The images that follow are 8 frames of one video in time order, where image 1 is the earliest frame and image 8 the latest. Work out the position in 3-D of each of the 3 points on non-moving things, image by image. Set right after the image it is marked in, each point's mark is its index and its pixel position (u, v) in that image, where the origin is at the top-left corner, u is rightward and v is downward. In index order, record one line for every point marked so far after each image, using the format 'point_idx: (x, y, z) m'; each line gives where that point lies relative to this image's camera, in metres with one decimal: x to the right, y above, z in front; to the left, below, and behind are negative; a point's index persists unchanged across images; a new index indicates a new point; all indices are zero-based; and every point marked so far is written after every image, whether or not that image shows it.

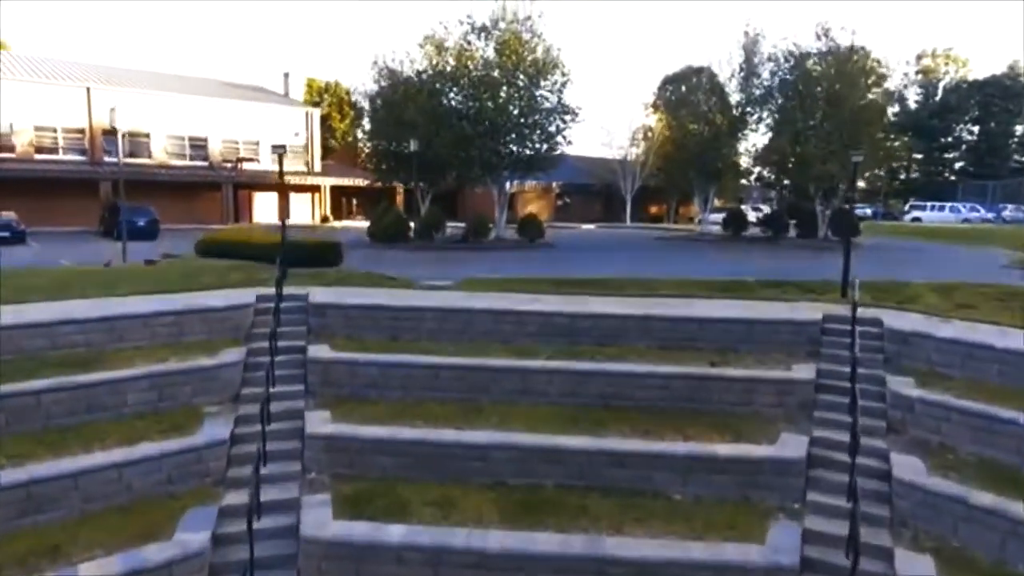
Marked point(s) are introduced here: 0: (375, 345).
0: (-2.1, -0.9, +9.8) m
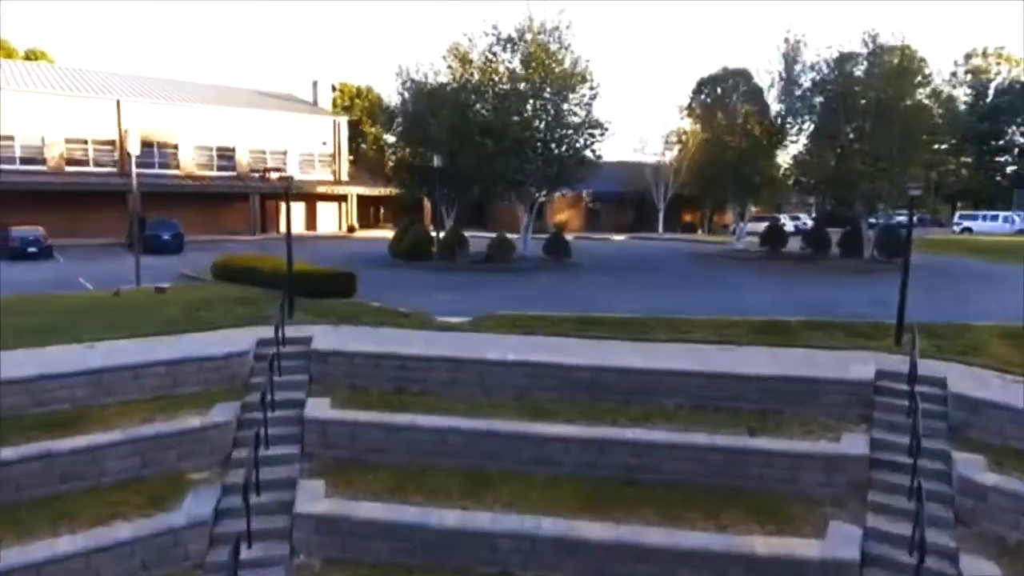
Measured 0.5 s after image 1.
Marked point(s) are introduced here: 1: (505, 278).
0: (-1.9, -1.6, +9.1) m
1: (-0.3, +0.3, +19.7) m
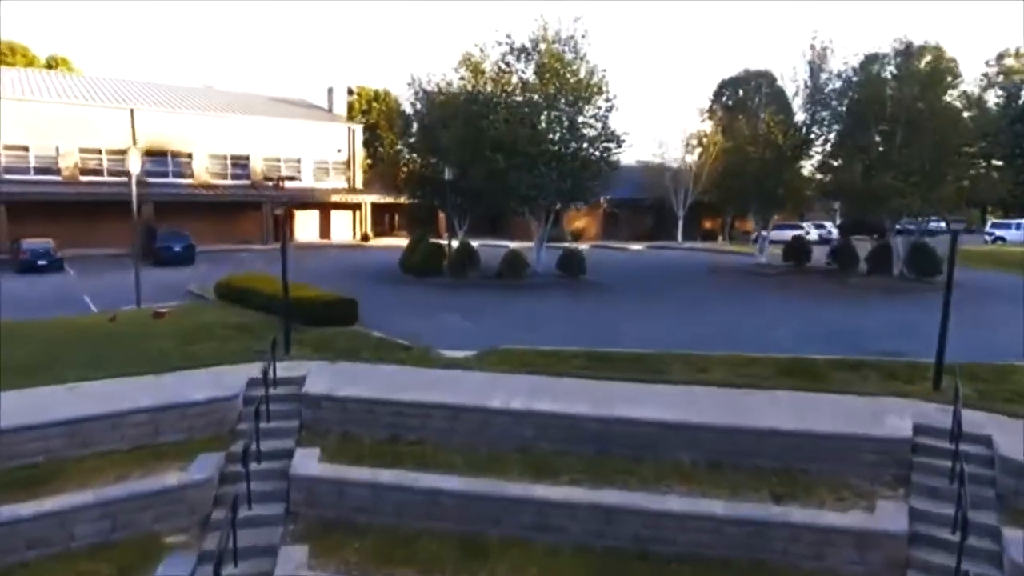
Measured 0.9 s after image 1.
0: (-1.8, -2.1, +8.5) m
1: (+0.1, -0.2, +19.0) m
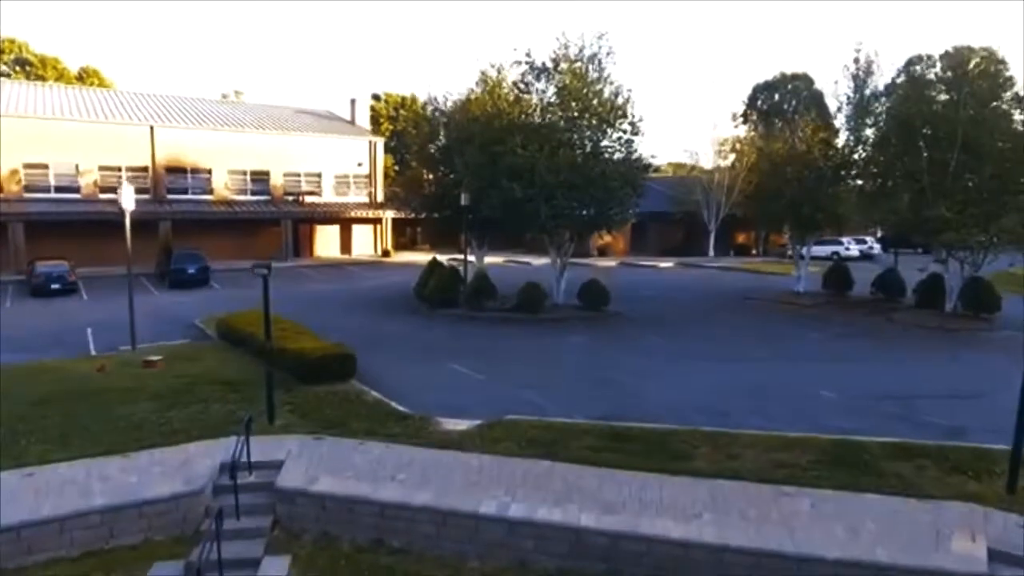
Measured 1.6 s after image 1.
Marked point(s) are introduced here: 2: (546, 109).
0: (-1.9, -3.1, +7.4) m
1: (+0.5, -1.3, +17.9) m
2: (+0.9, +5.1, +18.5) m
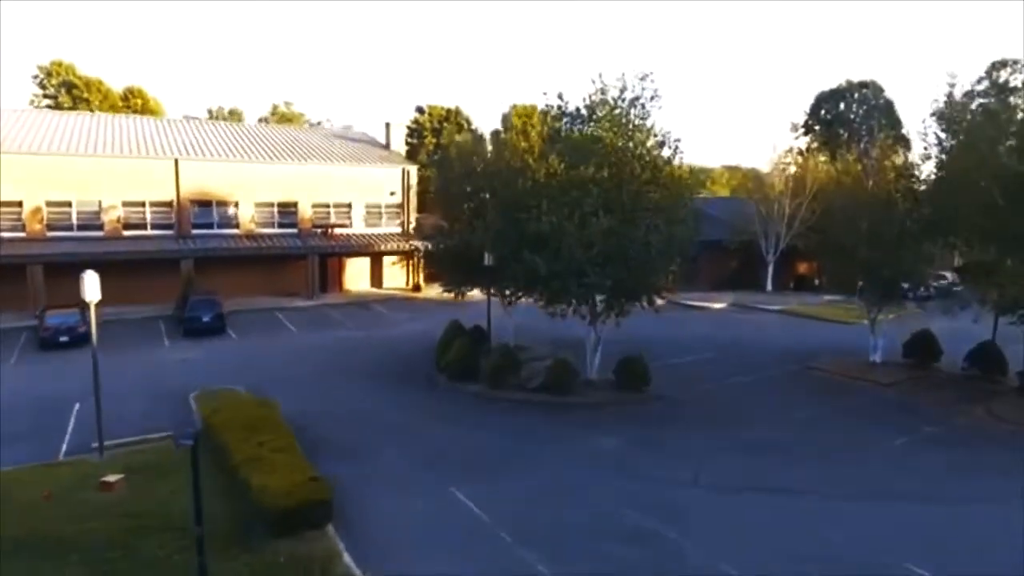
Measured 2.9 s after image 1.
0: (-2.1, -5.1, +5.2) m
1: (+1.1, -3.3, +15.5) m
2: (+1.6, +3.1, +16.1) m
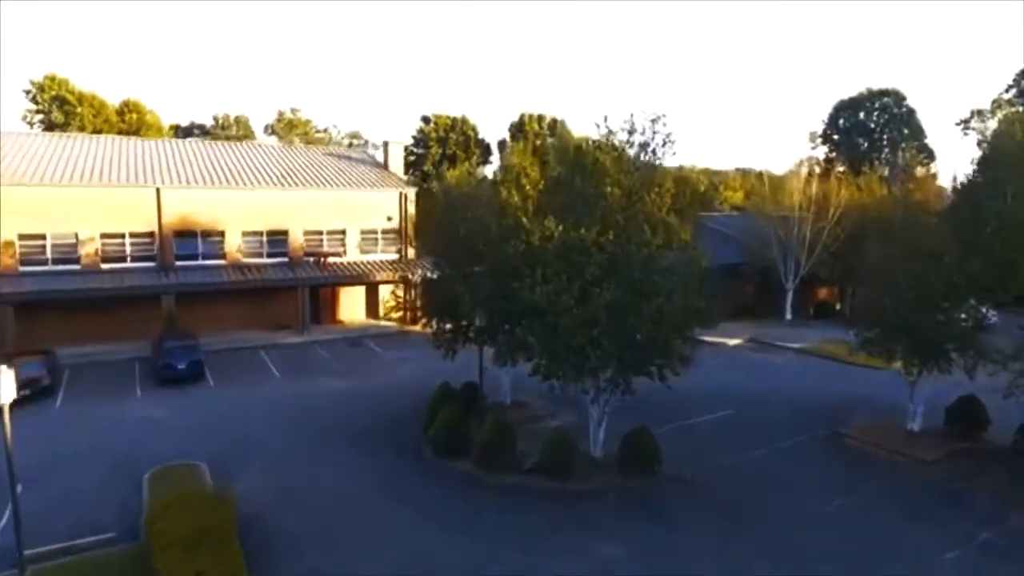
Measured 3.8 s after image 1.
0: (-2.5, -6.8, +3.3) m
1: (+0.9, -5.0, +13.5) m
2: (+1.4, +1.4, +14.1) m
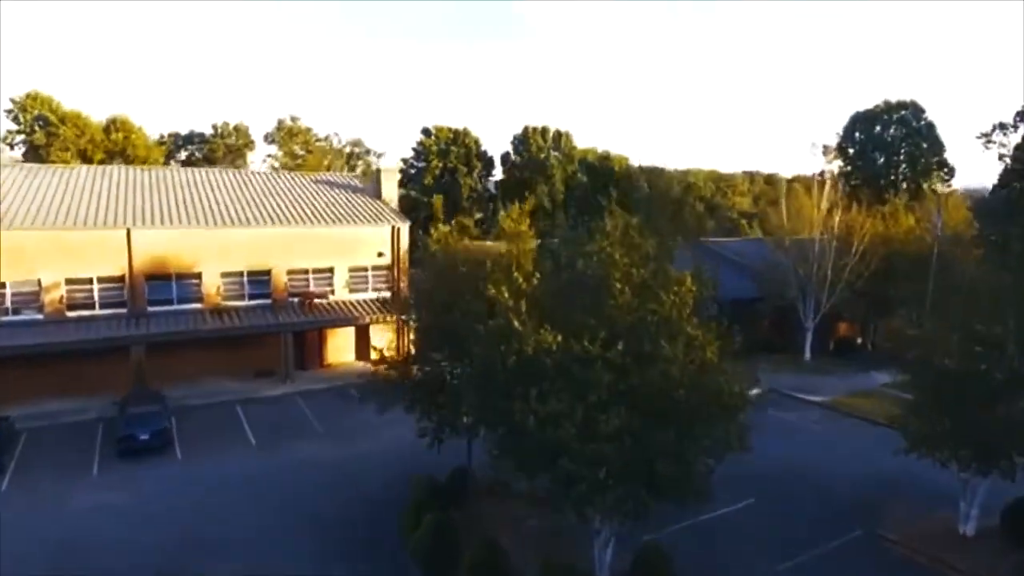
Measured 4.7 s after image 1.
0: (-2.8, -8.8, +1.1) m
1: (+0.7, -7.0, +11.2) m
2: (+1.2, -0.6, +11.8) m
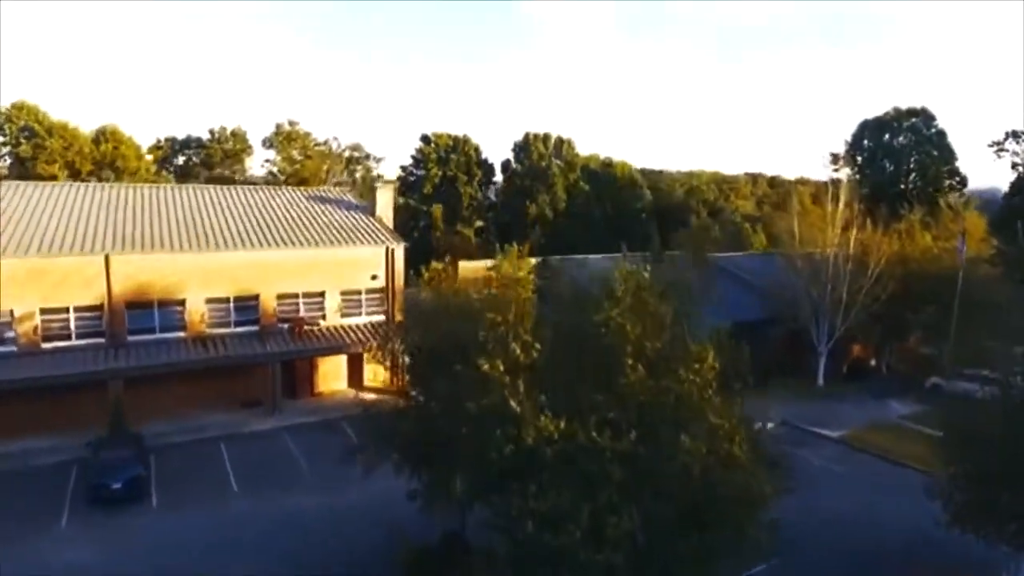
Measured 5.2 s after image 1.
0: (-2.9, -10.0, -0.4) m
1: (+0.6, -8.2, +9.8) m
2: (+1.2, -1.8, +10.4) m
